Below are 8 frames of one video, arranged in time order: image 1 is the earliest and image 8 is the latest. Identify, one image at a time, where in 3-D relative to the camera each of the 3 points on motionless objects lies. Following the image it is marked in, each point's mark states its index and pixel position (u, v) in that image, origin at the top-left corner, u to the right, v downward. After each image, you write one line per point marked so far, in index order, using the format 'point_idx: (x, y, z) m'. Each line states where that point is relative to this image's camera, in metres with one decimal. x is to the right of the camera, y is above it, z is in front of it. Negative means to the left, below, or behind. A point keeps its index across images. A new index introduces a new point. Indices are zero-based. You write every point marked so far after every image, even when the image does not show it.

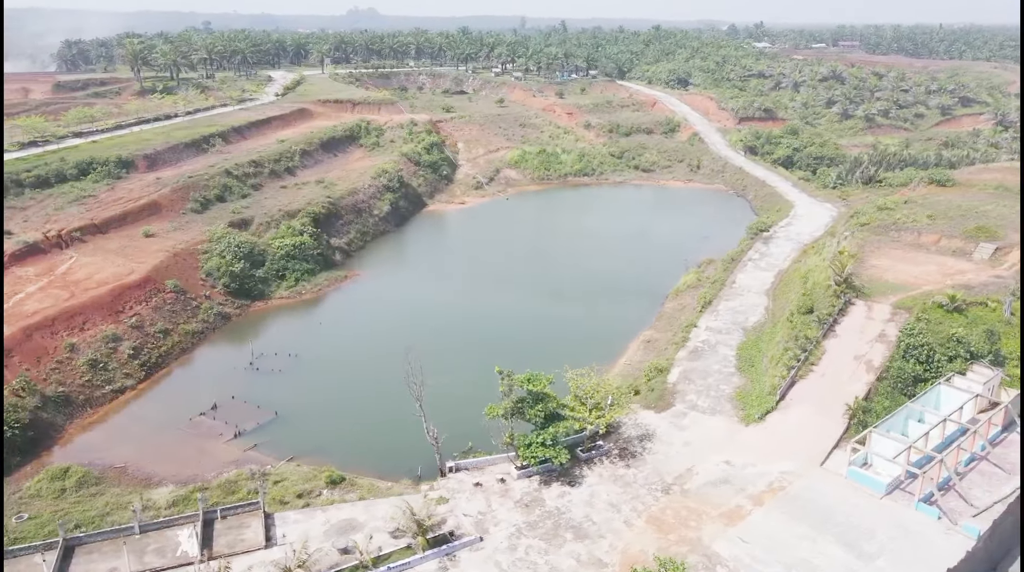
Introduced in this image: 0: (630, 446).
0: (+3.1, -4.2, +19.5) m
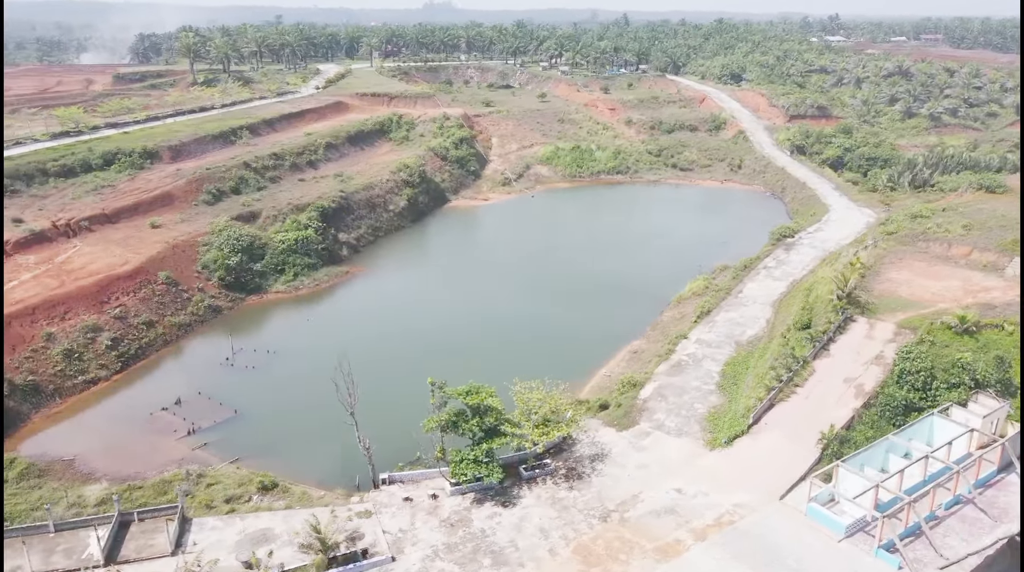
0: (+1.7, -4.4, +18.3) m
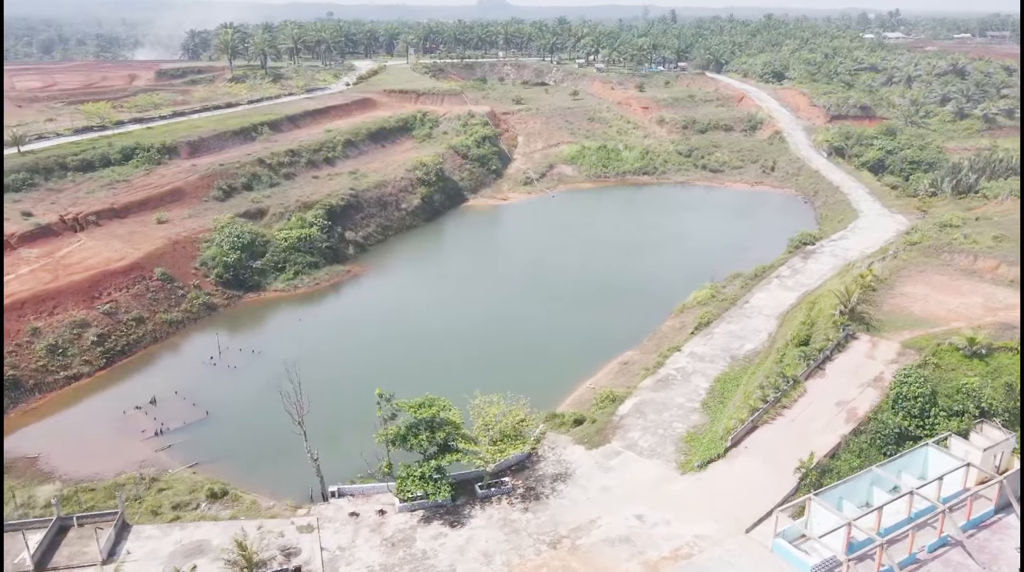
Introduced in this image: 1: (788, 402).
0: (+0.6, -4.7, +17.4) m
1: (+7.3, -3.1, +19.6) m
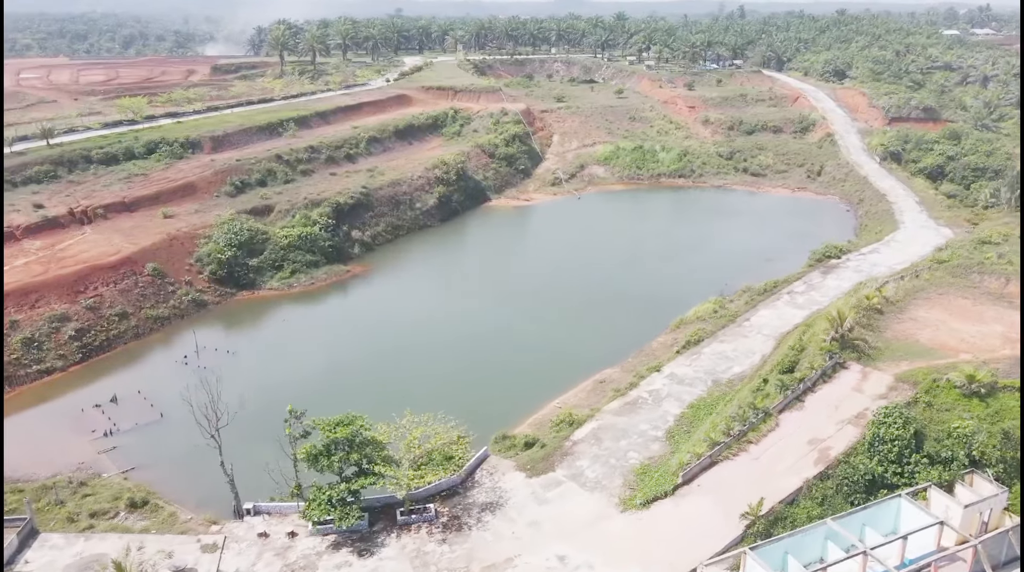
0: (-1.0, -5.0, +16.3) m
1: (+5.8, -3.6, +17.8) m
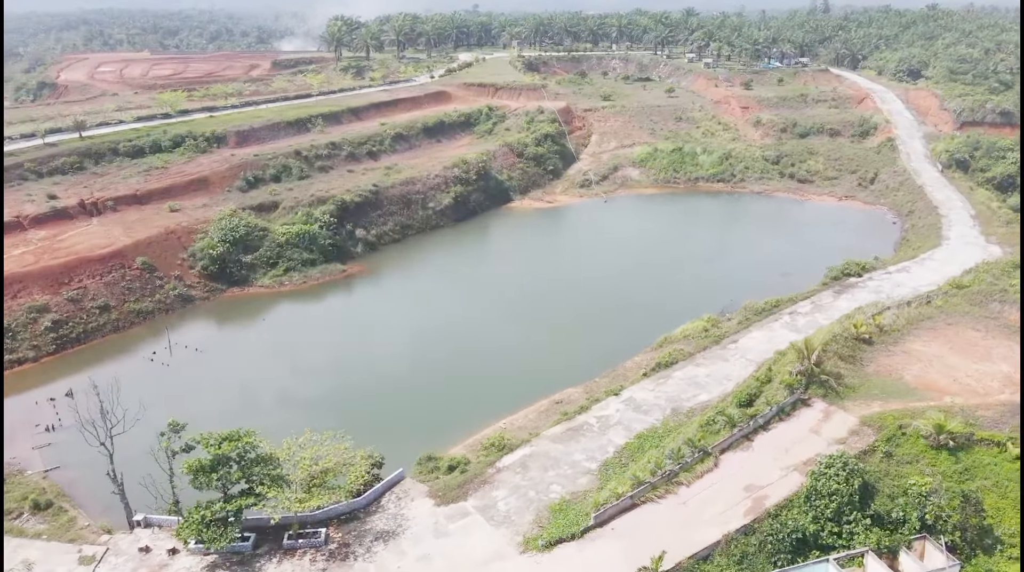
0: (-3.2, -5.3, +15.3) m
1: (+3.8, -4.1, +16.1) m
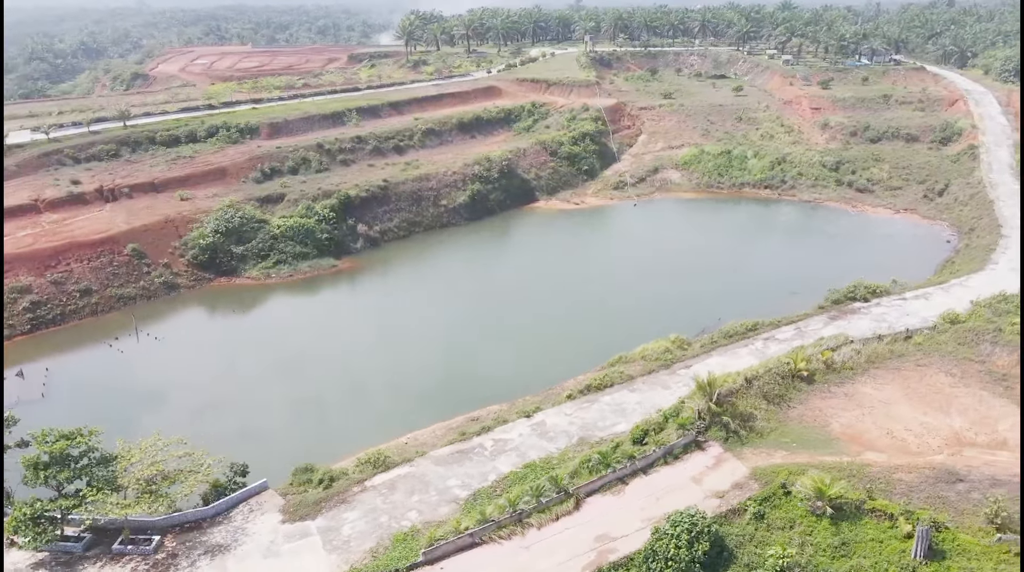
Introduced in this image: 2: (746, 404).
0: (-6.5, -5.3, +14.8) m
1: (+0.6, -4.6, +14.5) m
2: (+5.3, -2.5, +16.4) m
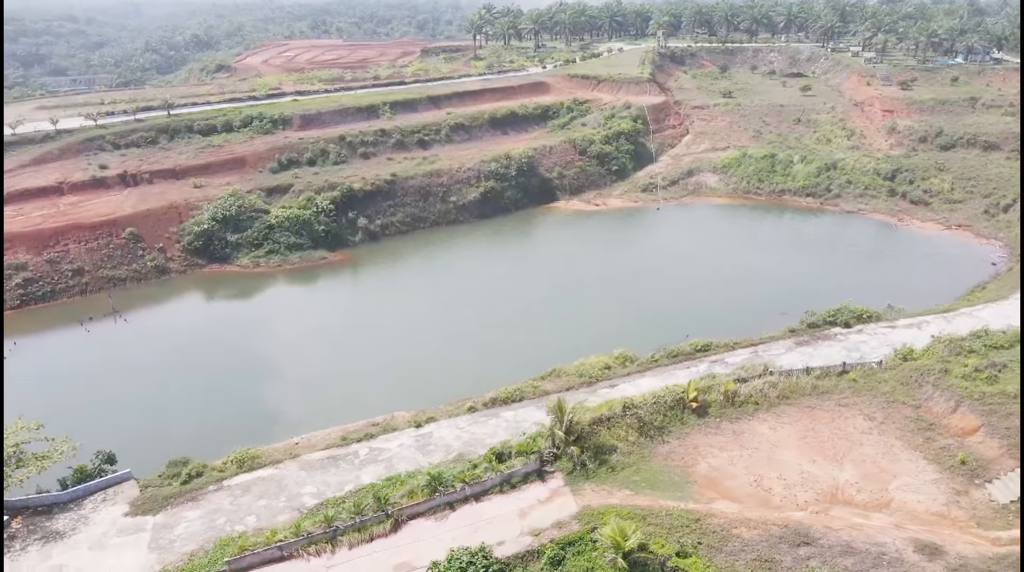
0: (-9.9, -5.1, +15.1) m
1: (-2.9, -4.7, +13.8) m
2: (+2.1, -2.9, +15.0) m
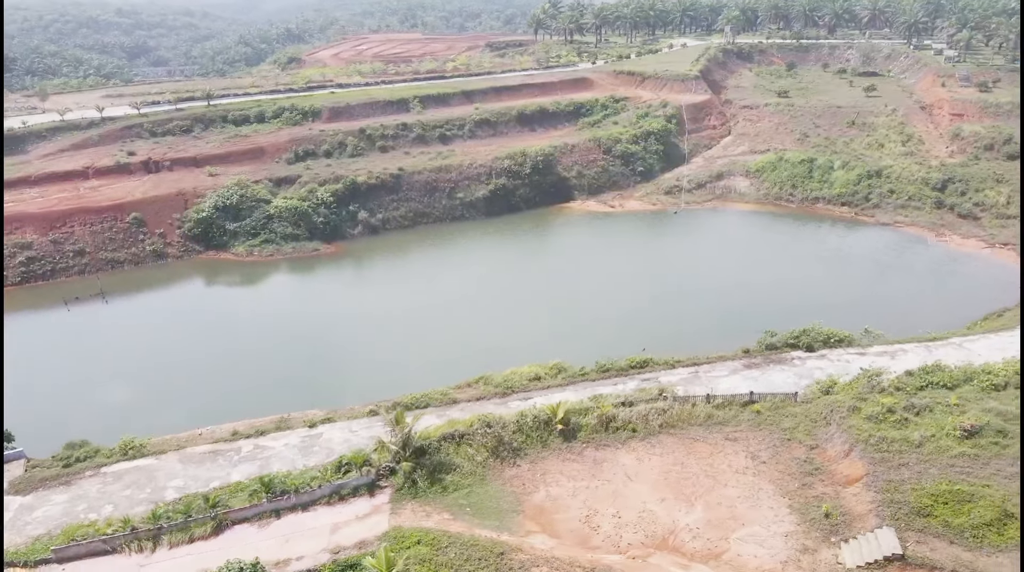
0: (-12.9, -4.7, +15.8) m
1: (-6.1, -4.6, +13.6) m
2: (-0.9, -3.1, +14.2) m
